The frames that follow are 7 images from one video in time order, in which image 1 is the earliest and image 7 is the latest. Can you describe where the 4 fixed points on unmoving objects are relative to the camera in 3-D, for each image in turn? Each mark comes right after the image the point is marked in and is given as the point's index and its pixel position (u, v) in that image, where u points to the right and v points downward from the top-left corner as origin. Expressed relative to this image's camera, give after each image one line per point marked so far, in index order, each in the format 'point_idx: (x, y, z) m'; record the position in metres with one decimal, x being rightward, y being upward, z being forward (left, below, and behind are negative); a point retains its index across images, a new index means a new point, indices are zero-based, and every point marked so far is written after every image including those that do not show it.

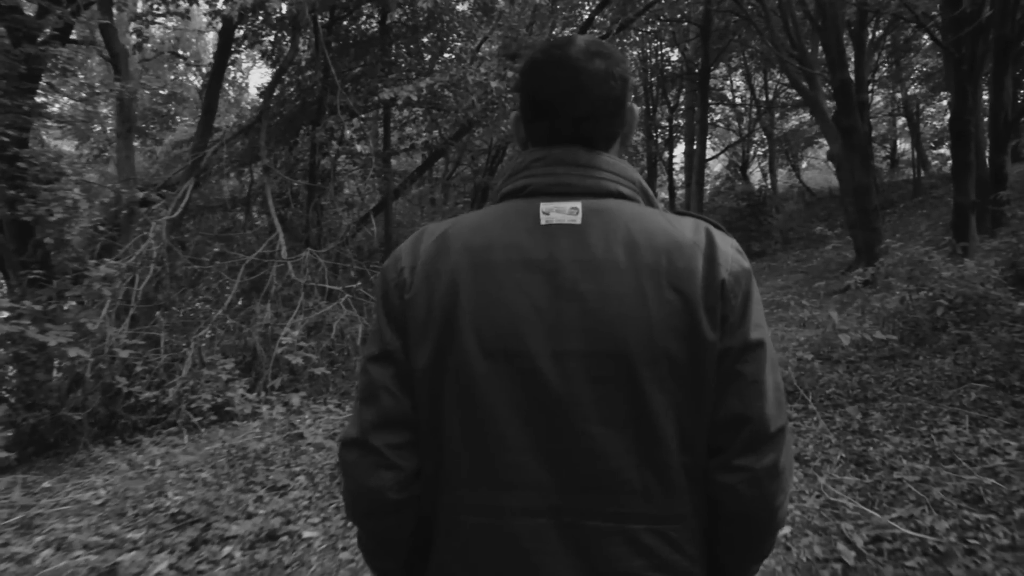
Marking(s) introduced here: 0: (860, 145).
0: (+4.6, +1.9, +12.1) m
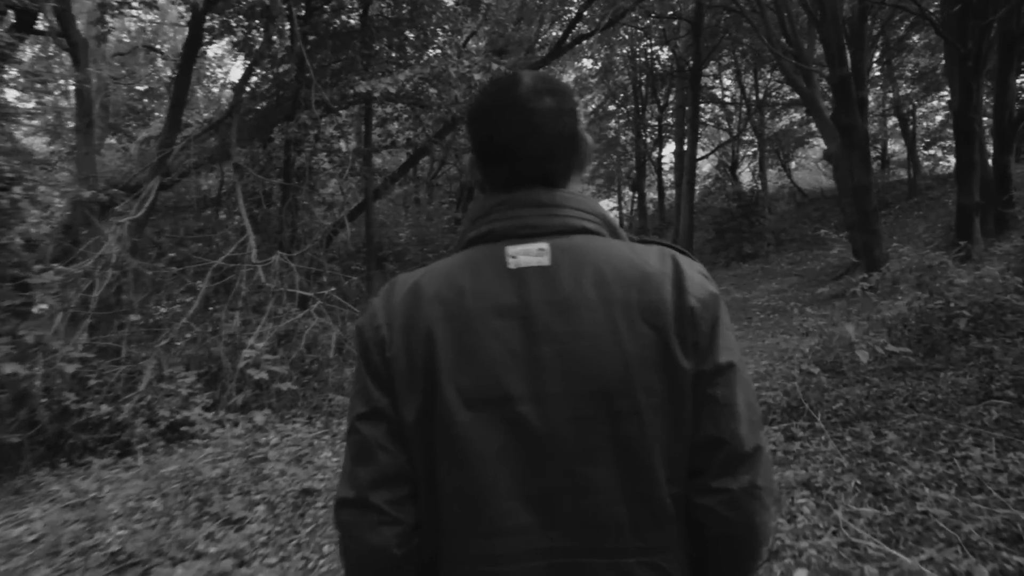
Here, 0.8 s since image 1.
0: (+4.4, +1.8, +11.7) m
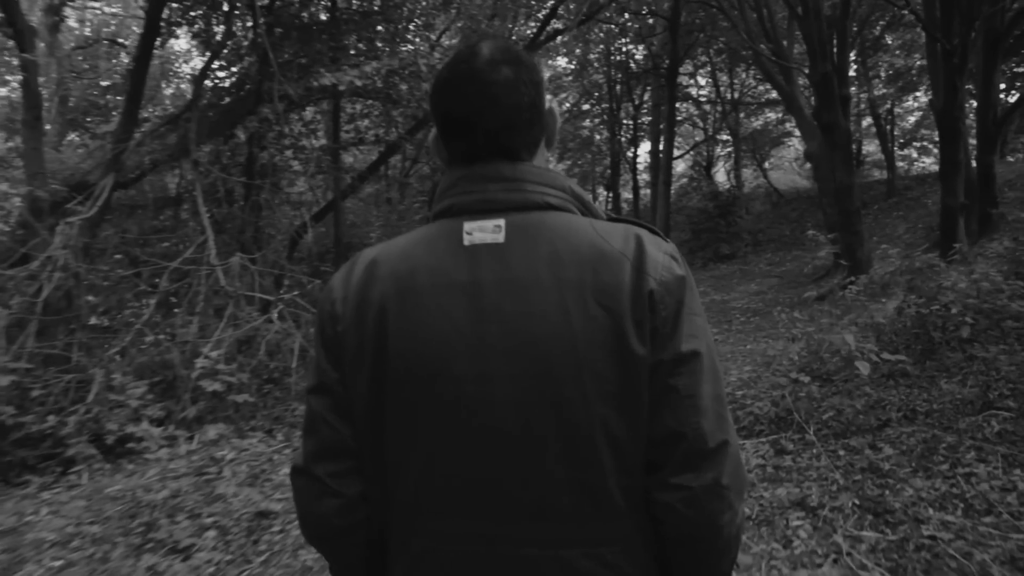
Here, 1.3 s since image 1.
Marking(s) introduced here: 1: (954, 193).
0: (+4.1, +1.8, +11.4) m
1: (+5.1, +1.1, +10.7) m
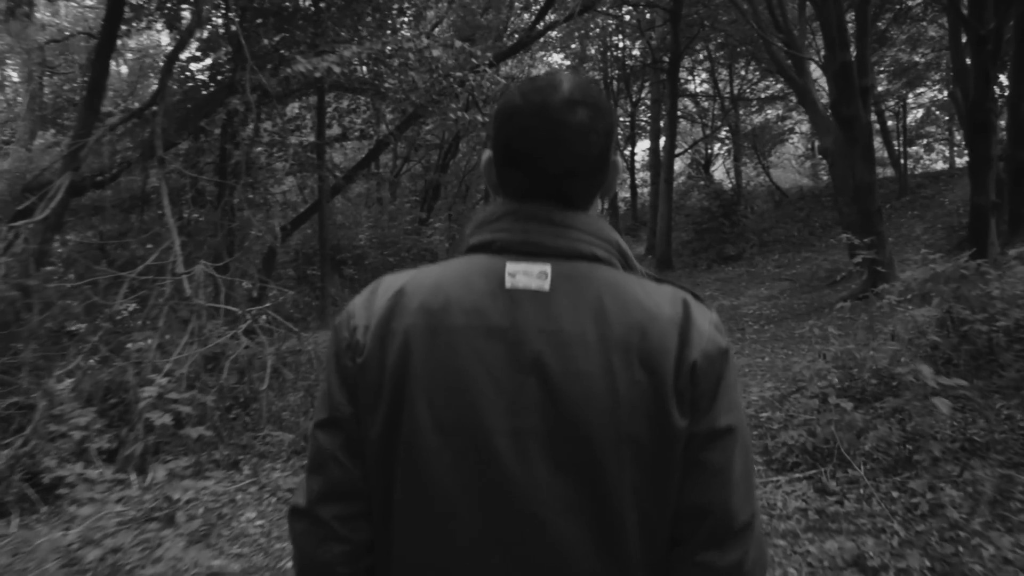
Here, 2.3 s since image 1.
0: (+4.0, +1.7, +10.6) m
1: (+5.1, +1.0, +9.9) m
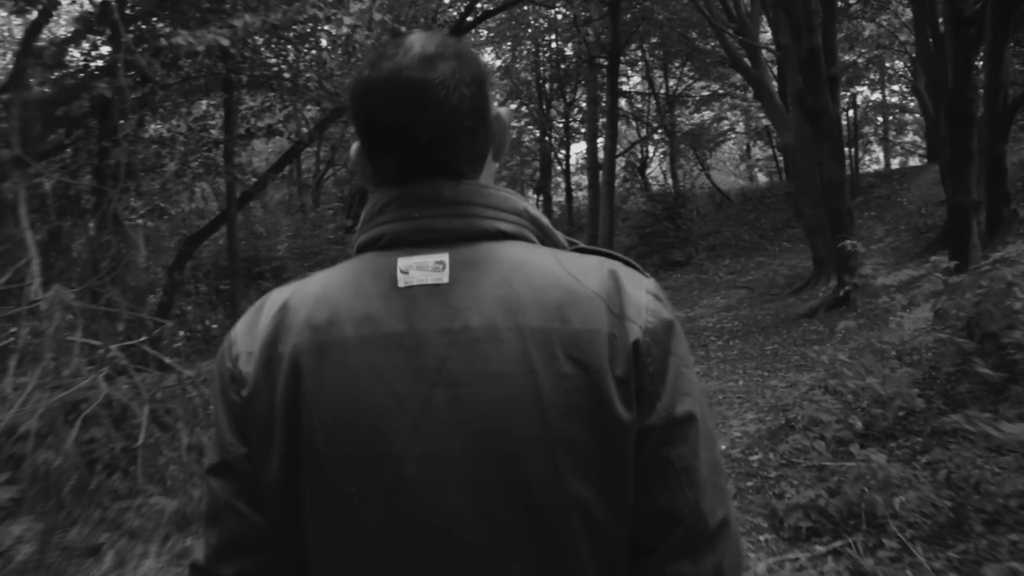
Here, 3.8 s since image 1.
0: (+3.4, +1.6, +9.7) m
1: (+4.5, +1.0, +9.1) m
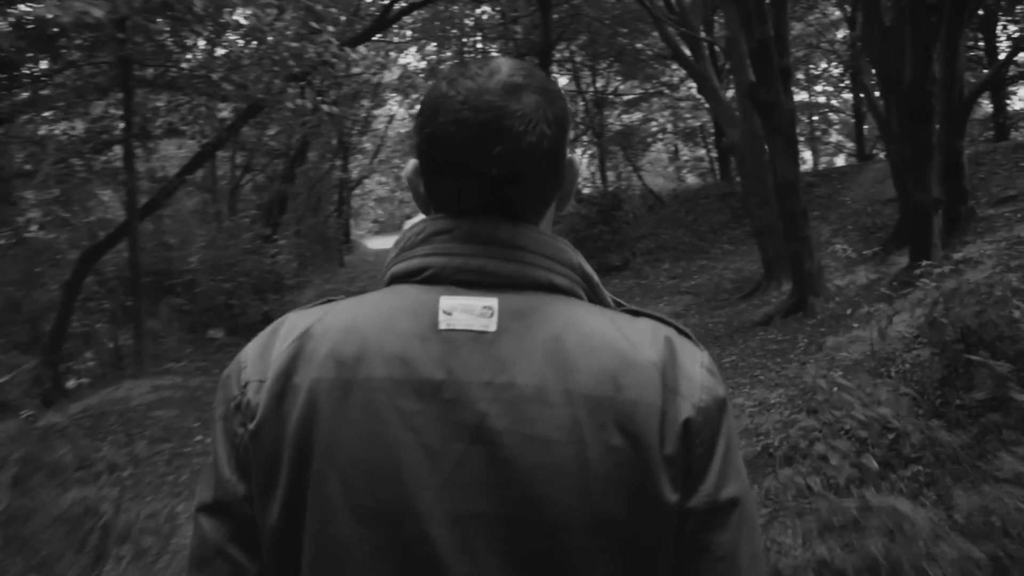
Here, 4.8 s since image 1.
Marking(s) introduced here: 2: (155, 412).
0: (+2.7, +1.6, +9.1) m
1: (+3.9, +0.9, +8.6) m
2: (-3.3, -1.1, +8.5) m
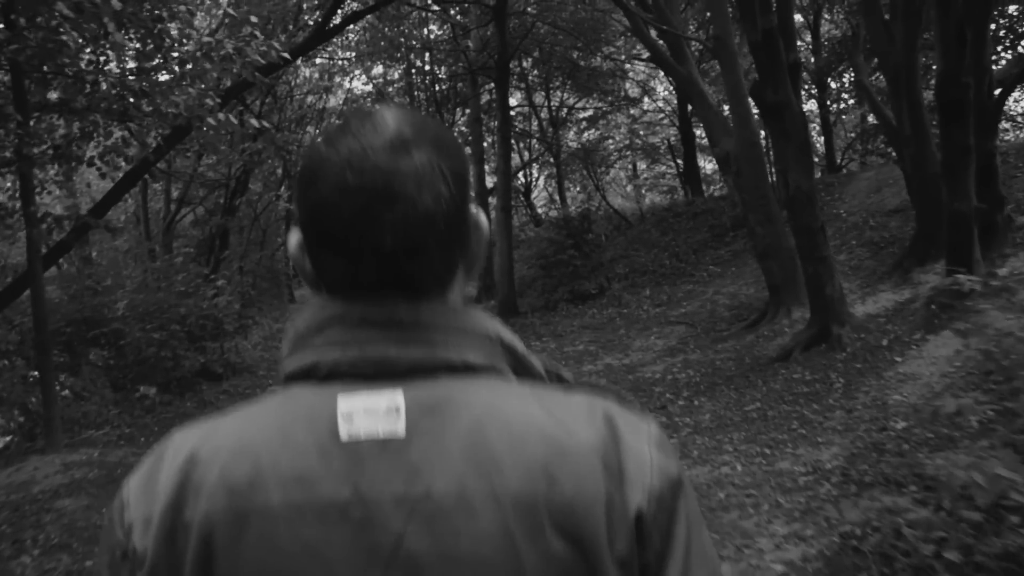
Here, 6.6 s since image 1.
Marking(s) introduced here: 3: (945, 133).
0: (+2.4, +1.3, +7.9) m
1: (+3.6, +0.8, +7.4) m
2: (-3.4, -1.6, +6.9) m
3: (+3.5, +1.3, +7.4) m
